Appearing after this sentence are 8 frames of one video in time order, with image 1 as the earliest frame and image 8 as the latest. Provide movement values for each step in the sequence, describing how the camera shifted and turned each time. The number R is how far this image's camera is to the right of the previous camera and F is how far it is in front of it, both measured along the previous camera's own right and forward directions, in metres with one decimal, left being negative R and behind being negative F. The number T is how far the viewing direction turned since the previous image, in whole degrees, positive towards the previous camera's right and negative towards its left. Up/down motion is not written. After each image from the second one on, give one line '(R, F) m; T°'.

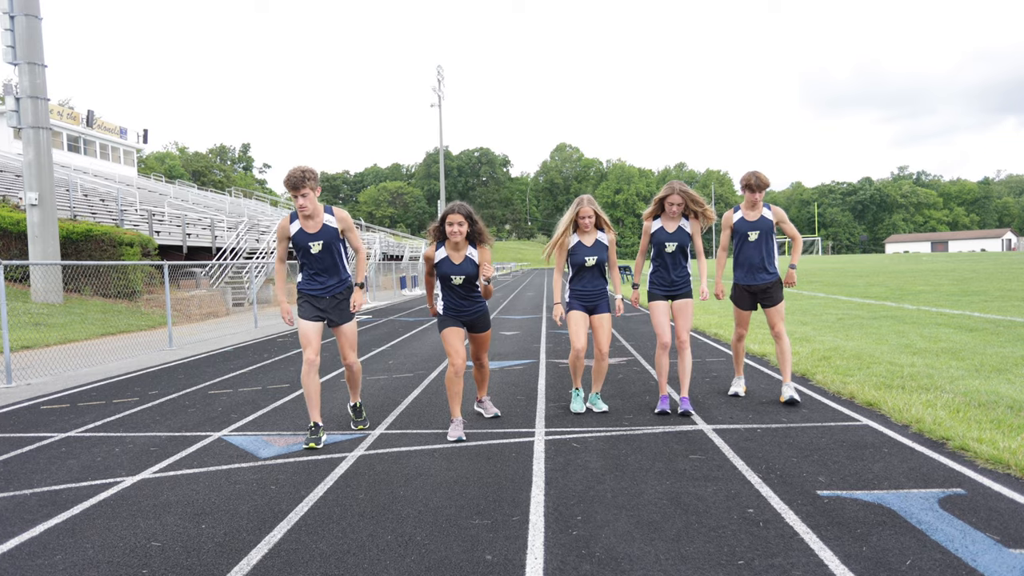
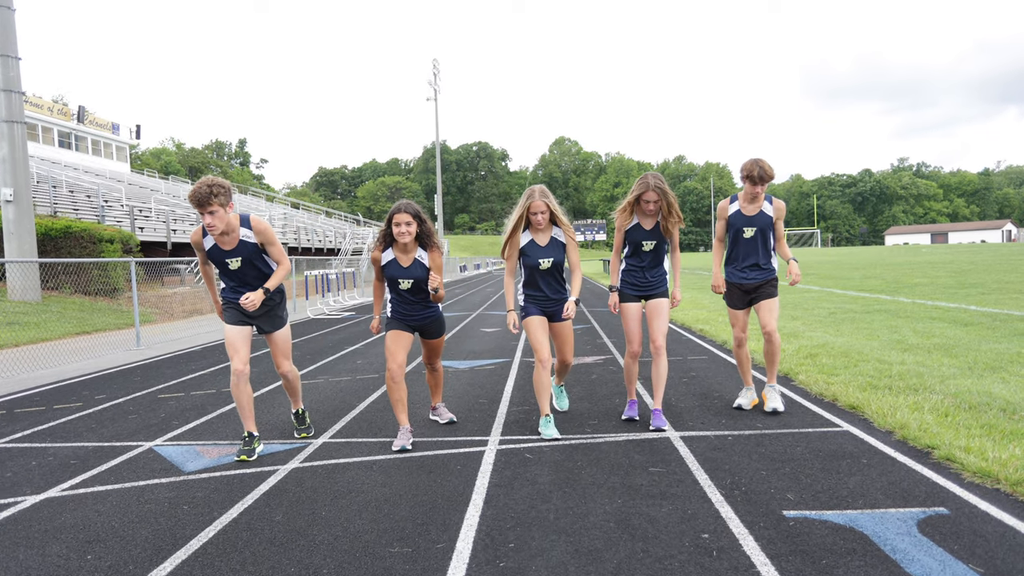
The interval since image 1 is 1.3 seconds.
(+0.3, +0.4) m; 0°
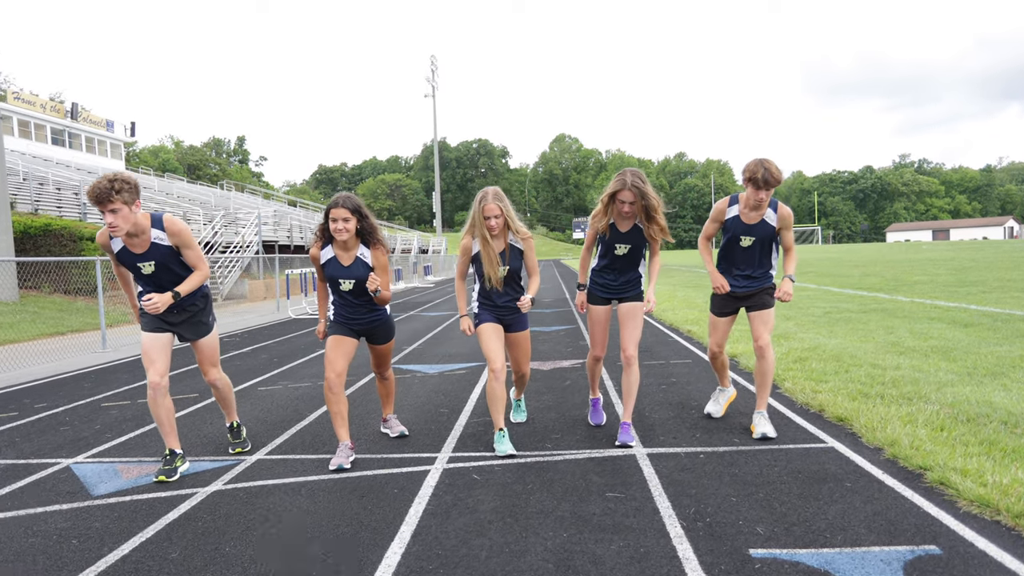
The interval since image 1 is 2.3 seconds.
(+0.3, +0.4) m; 0°
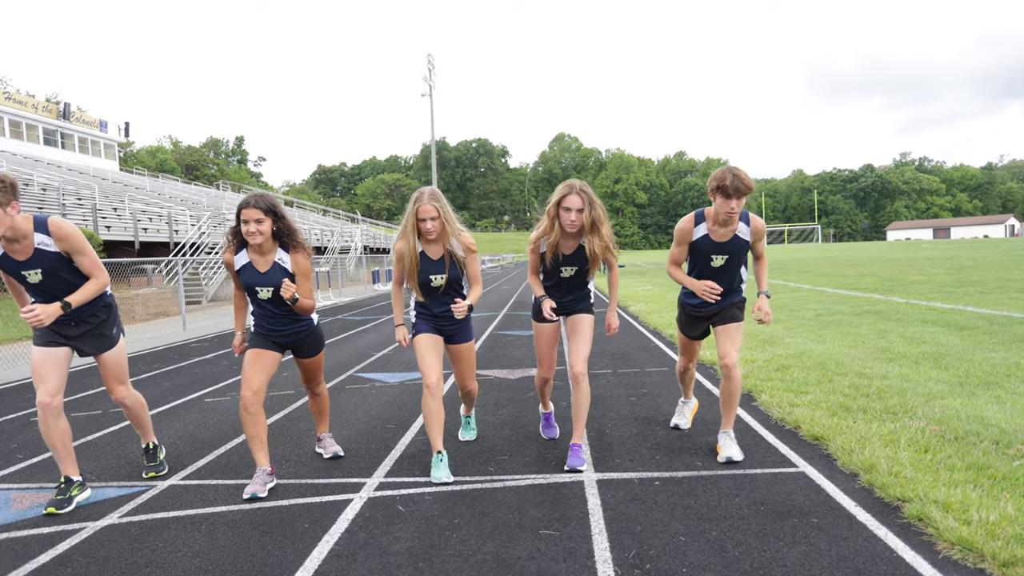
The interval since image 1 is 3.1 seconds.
(+0.3, +0.4) m; 0°
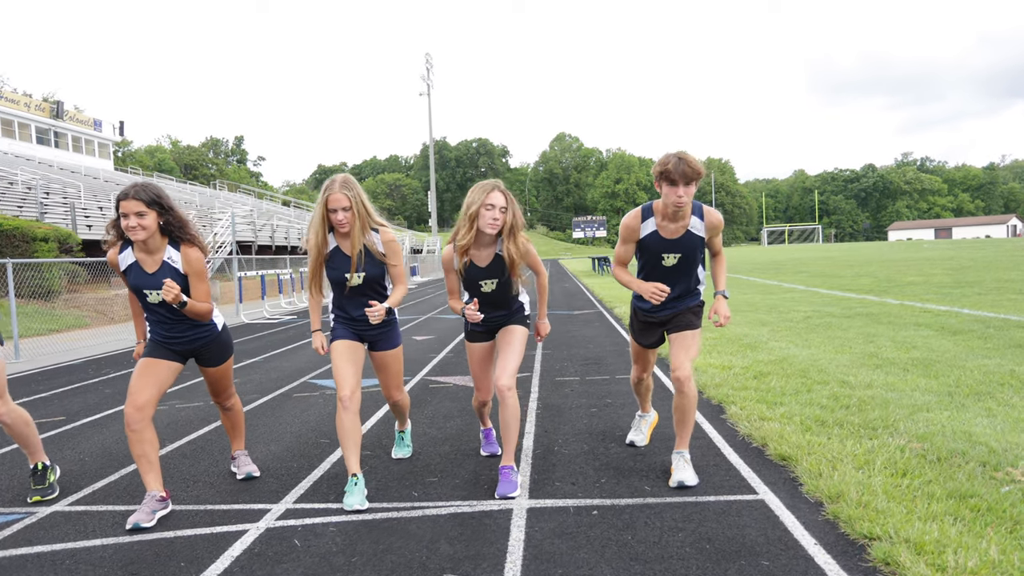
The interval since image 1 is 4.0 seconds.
(+0.4, +0.4) m; 0°
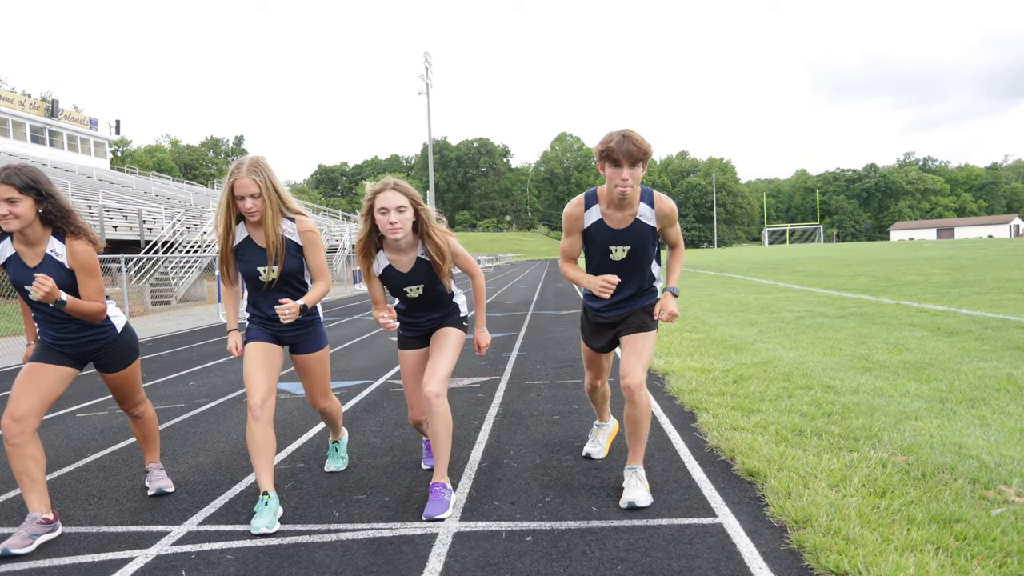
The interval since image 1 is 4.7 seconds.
(+0.3, +0.4) m; 0°
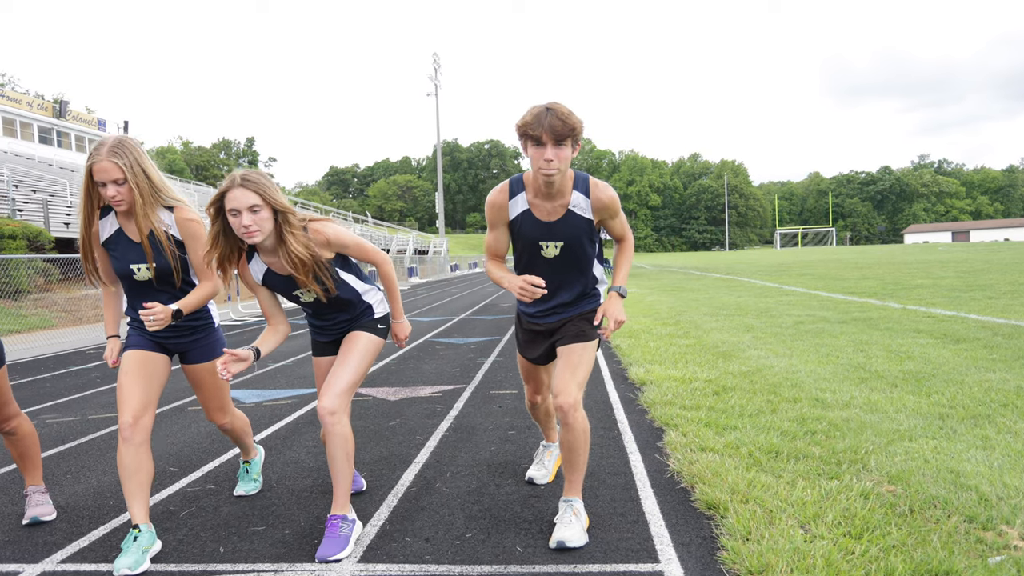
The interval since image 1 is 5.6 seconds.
(+0.4, +0.4) m; -1°
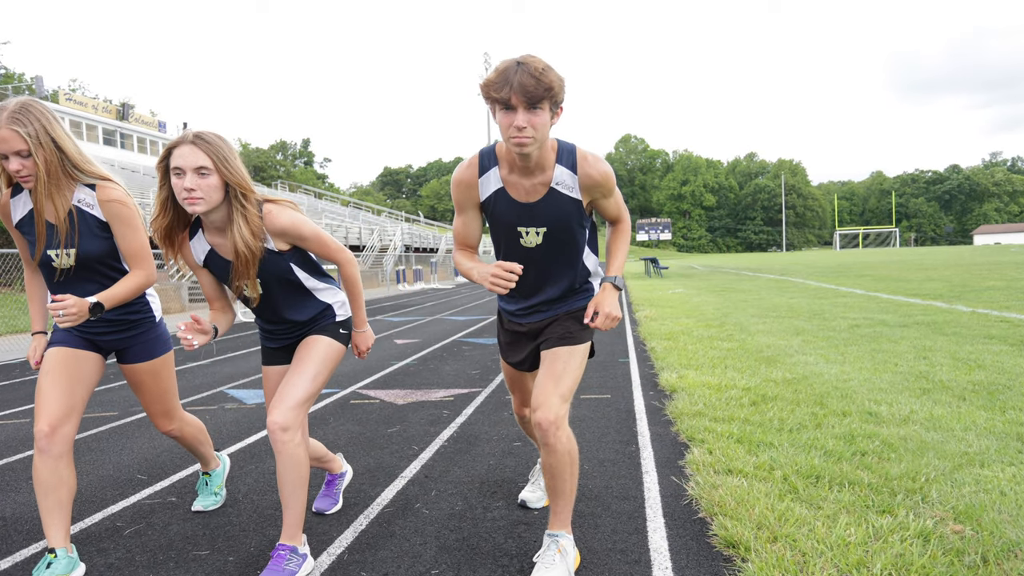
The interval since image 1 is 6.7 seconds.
(+0.2, +0.4) m; -4°
